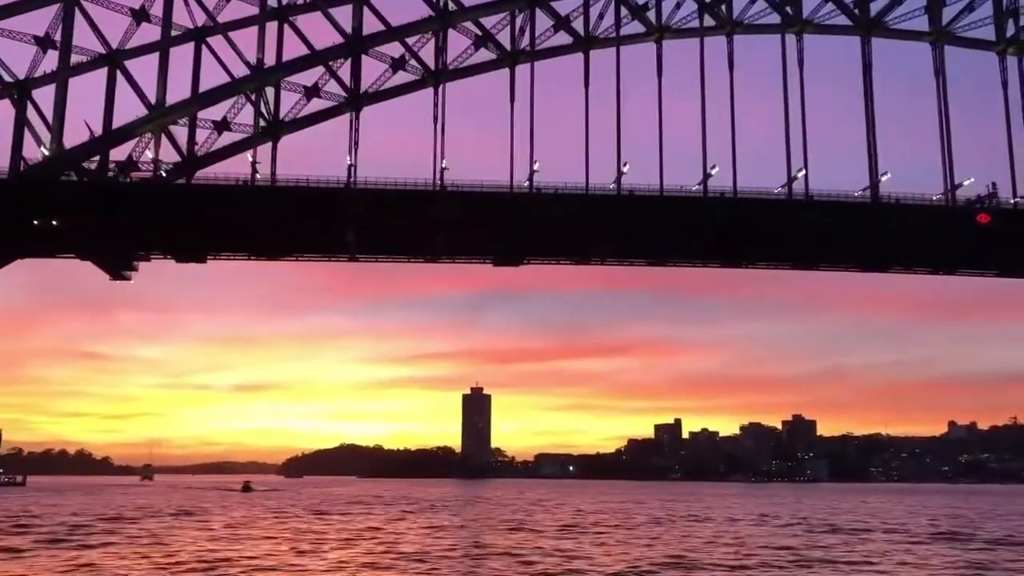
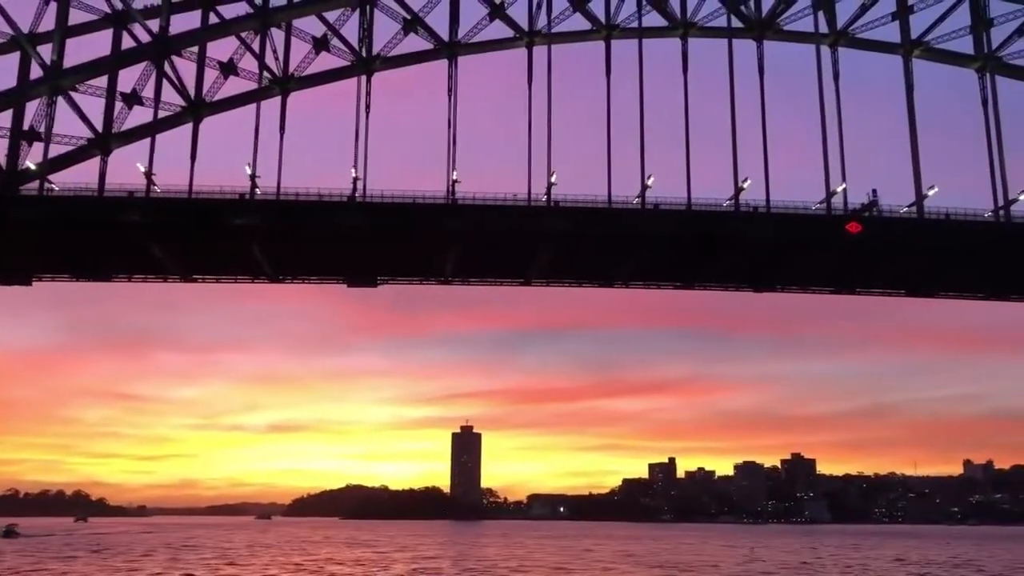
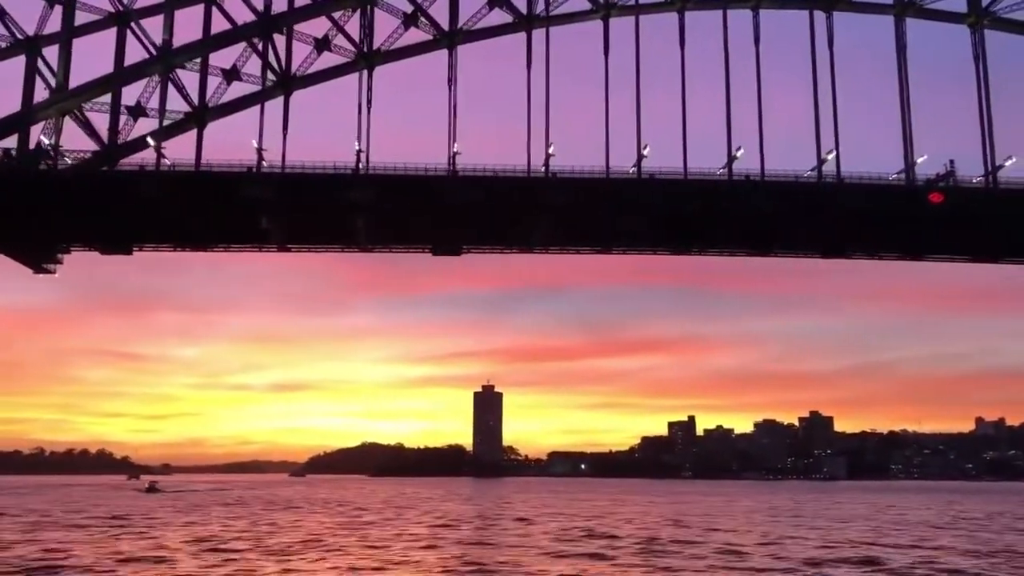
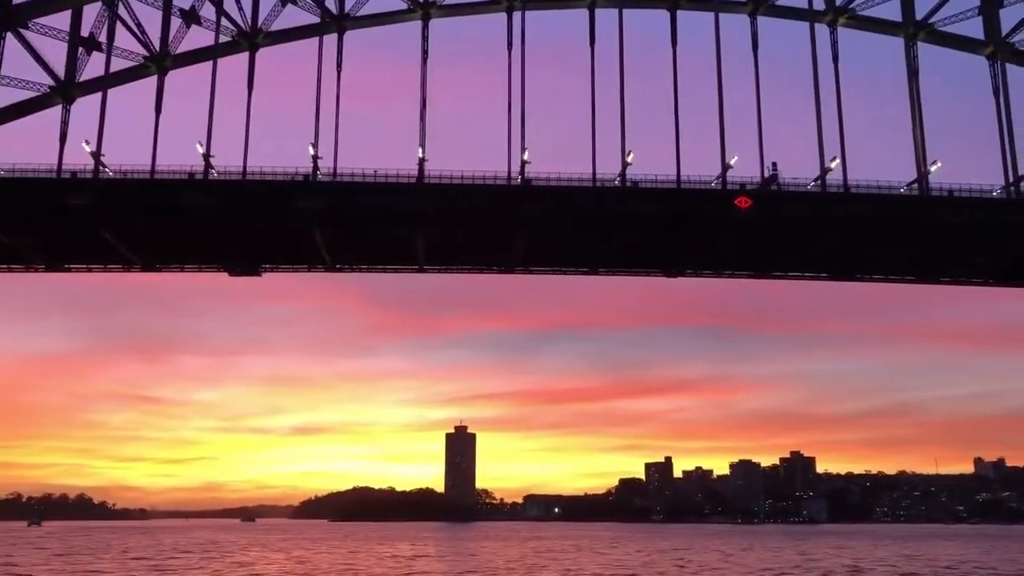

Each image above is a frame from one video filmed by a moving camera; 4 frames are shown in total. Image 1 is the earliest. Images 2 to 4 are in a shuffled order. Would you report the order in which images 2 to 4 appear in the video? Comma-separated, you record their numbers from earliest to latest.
3, 2, 4
